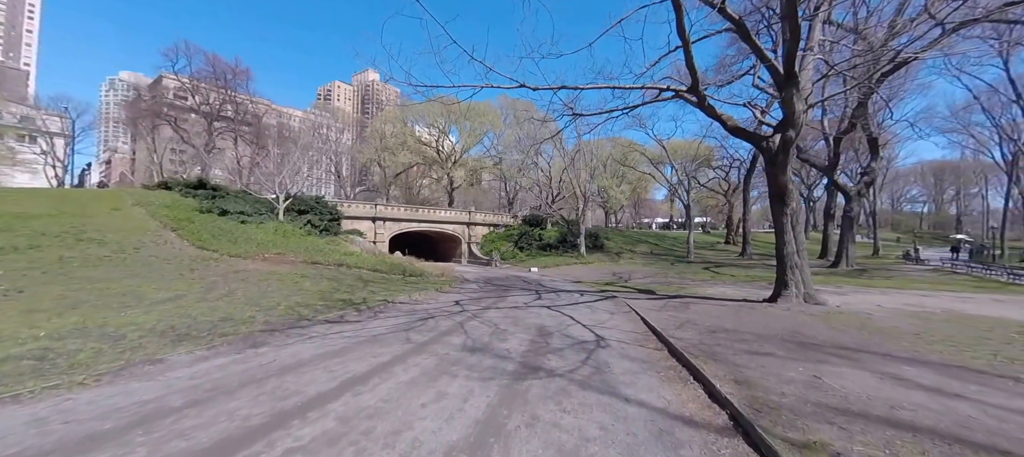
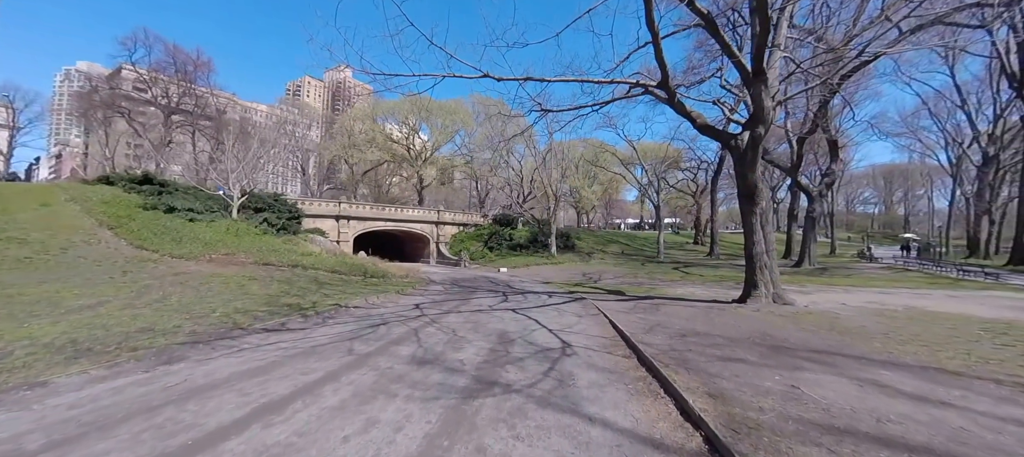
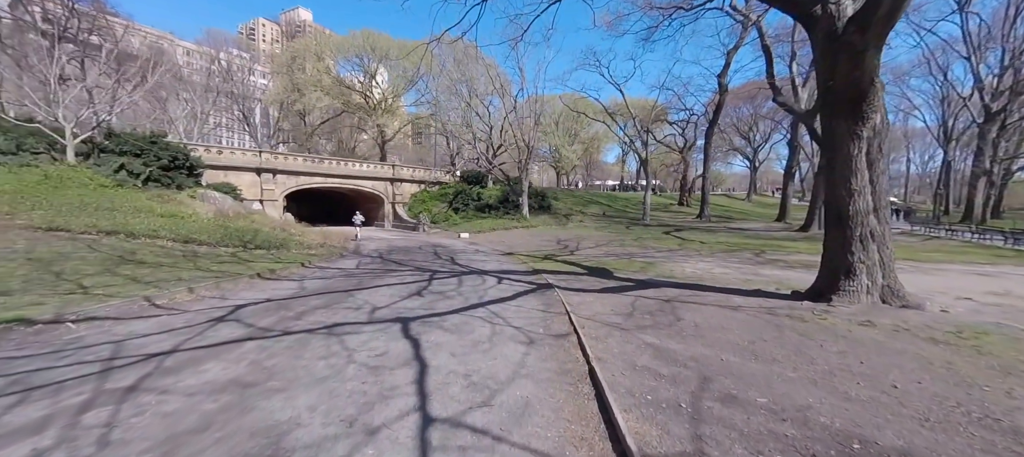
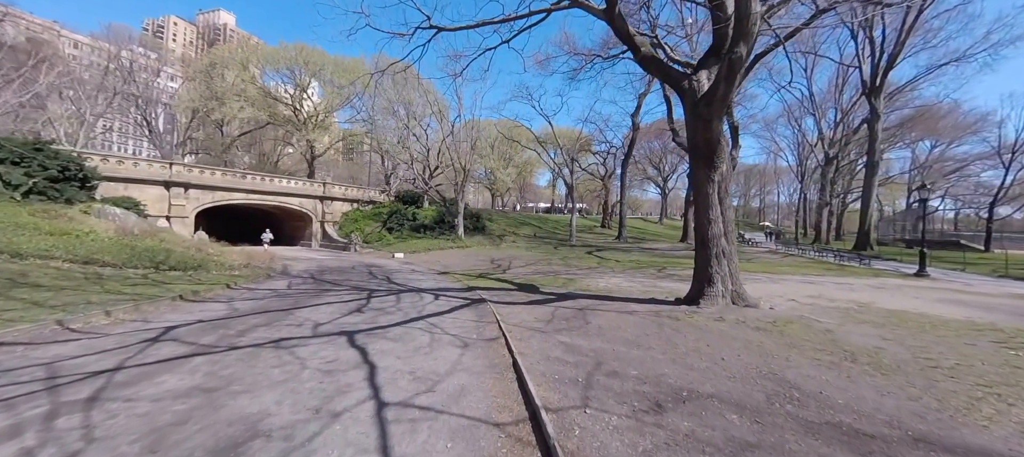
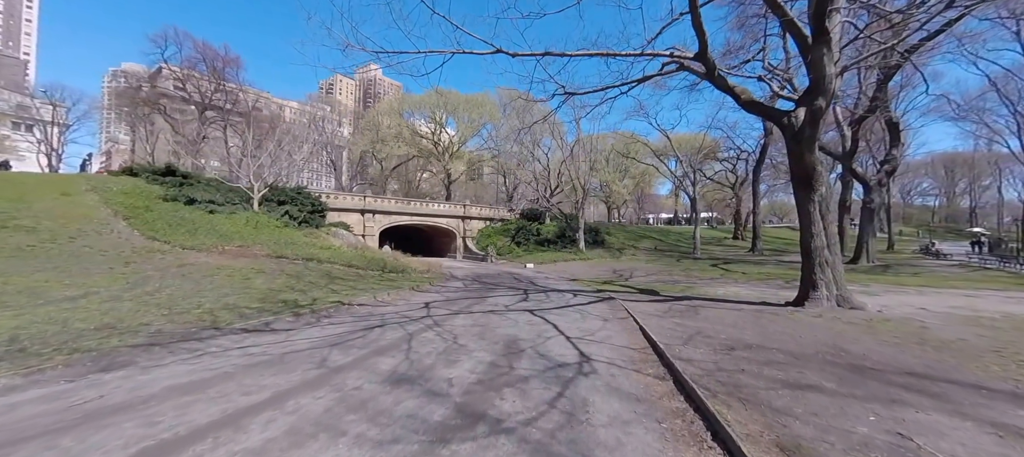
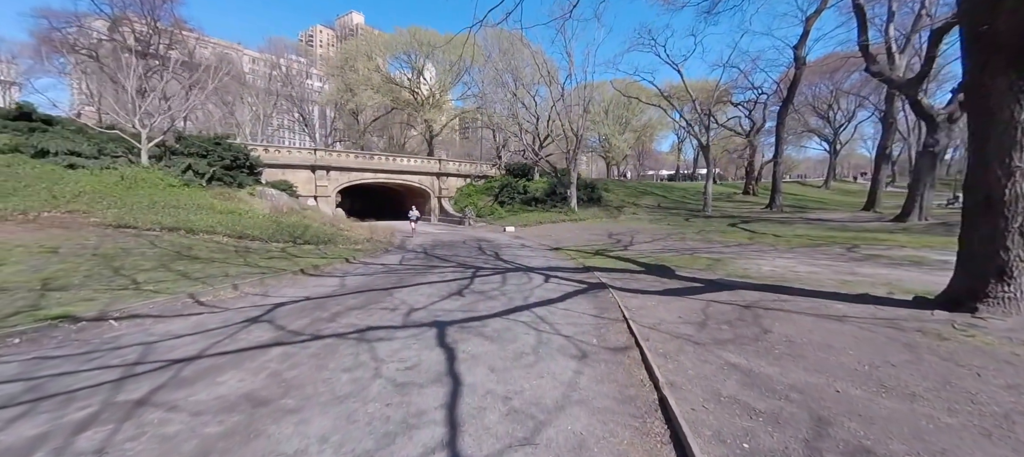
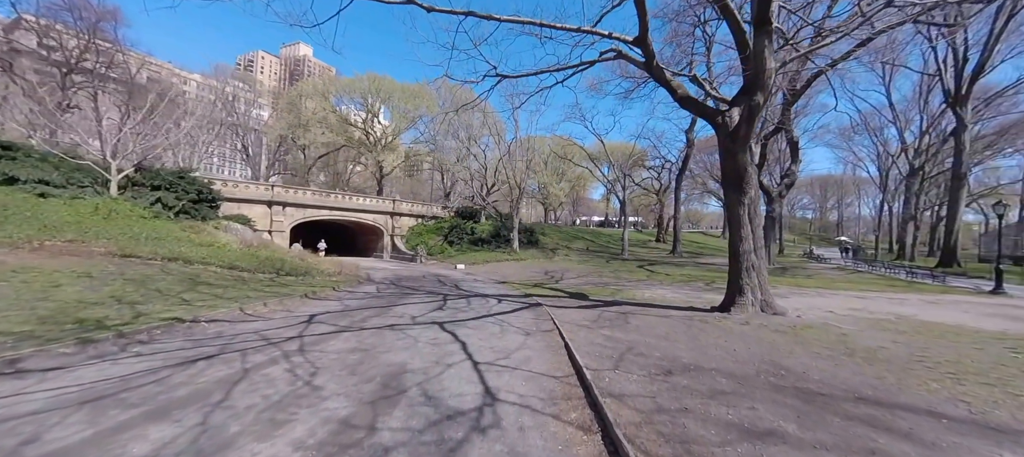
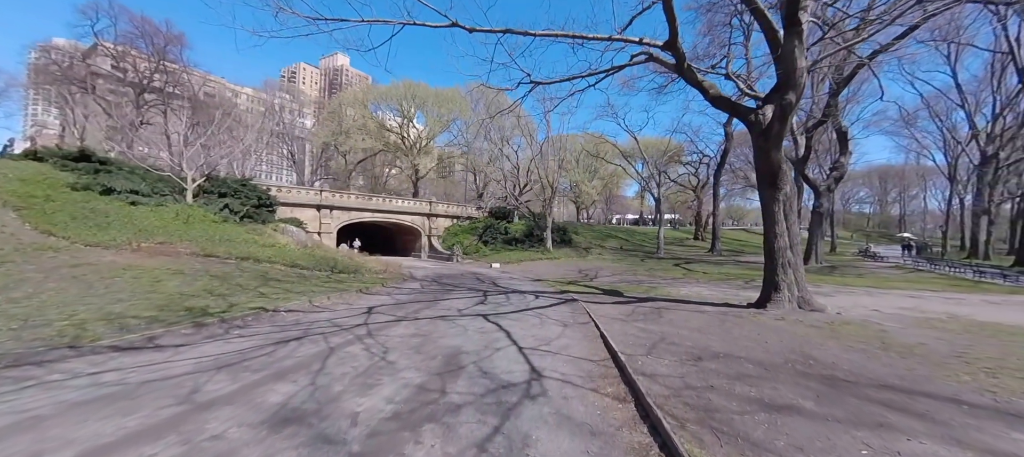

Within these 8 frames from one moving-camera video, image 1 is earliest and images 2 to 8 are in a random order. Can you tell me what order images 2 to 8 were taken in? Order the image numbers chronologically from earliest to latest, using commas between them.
2, 5, 8, 7, 4, 3, 6
